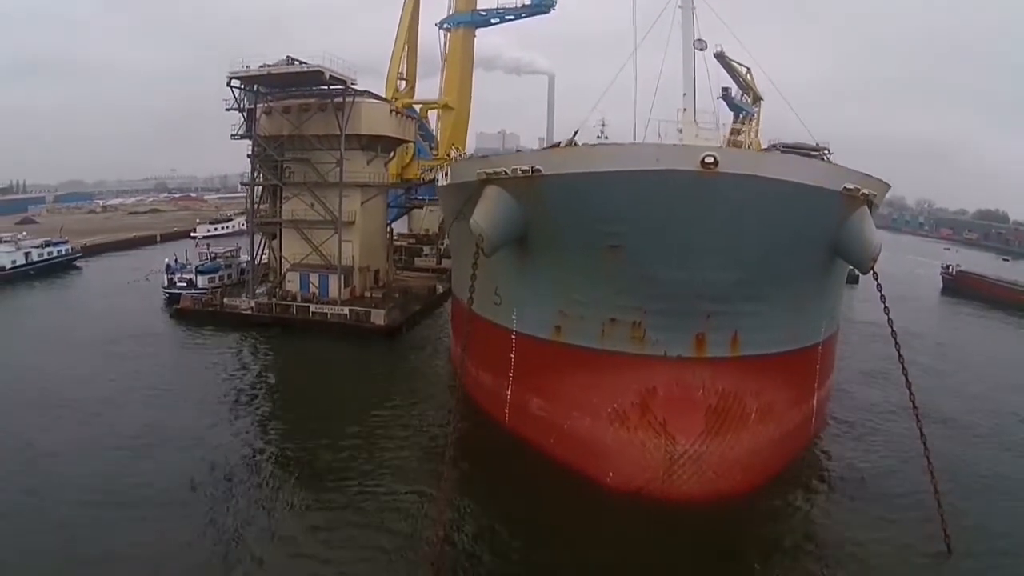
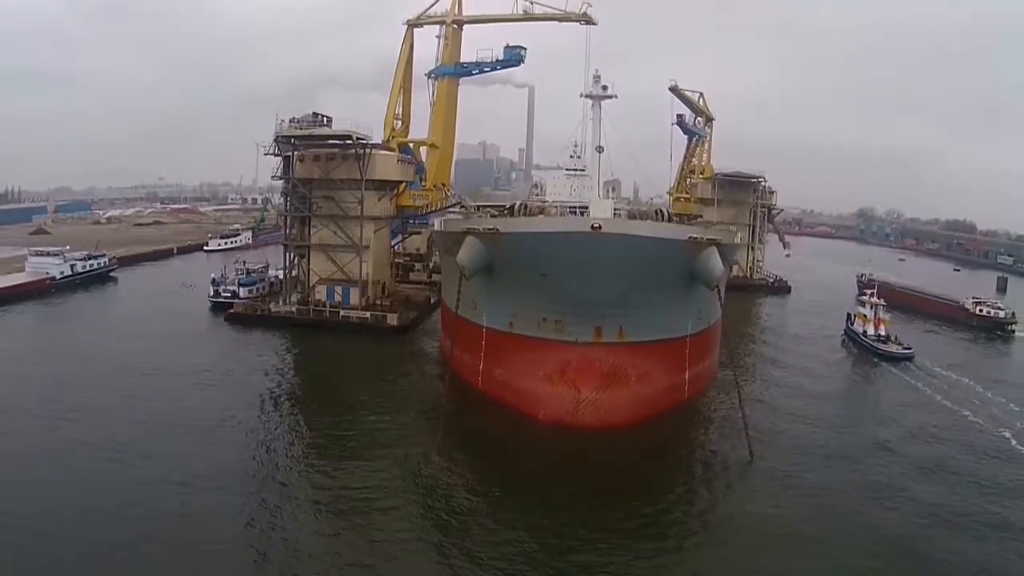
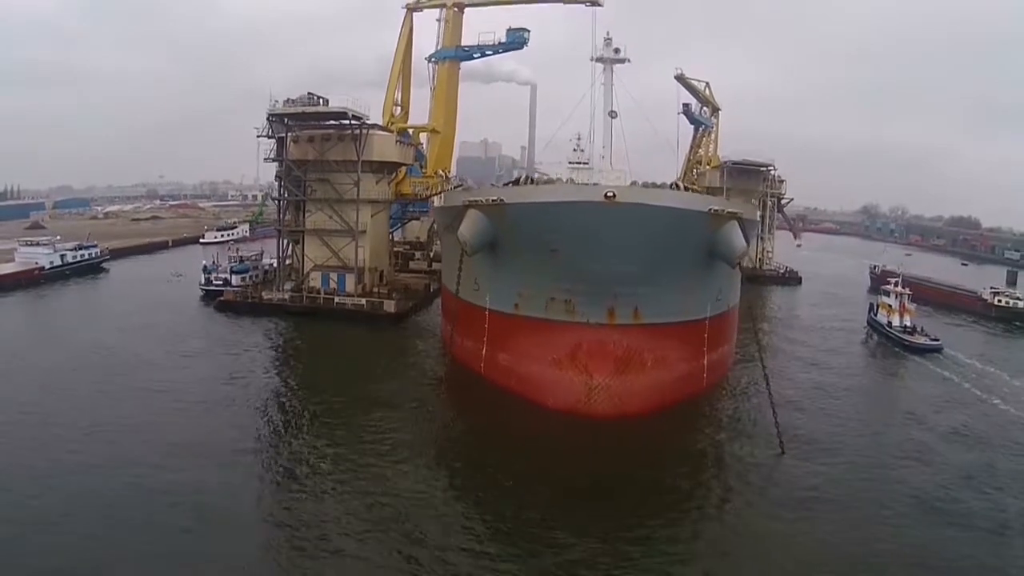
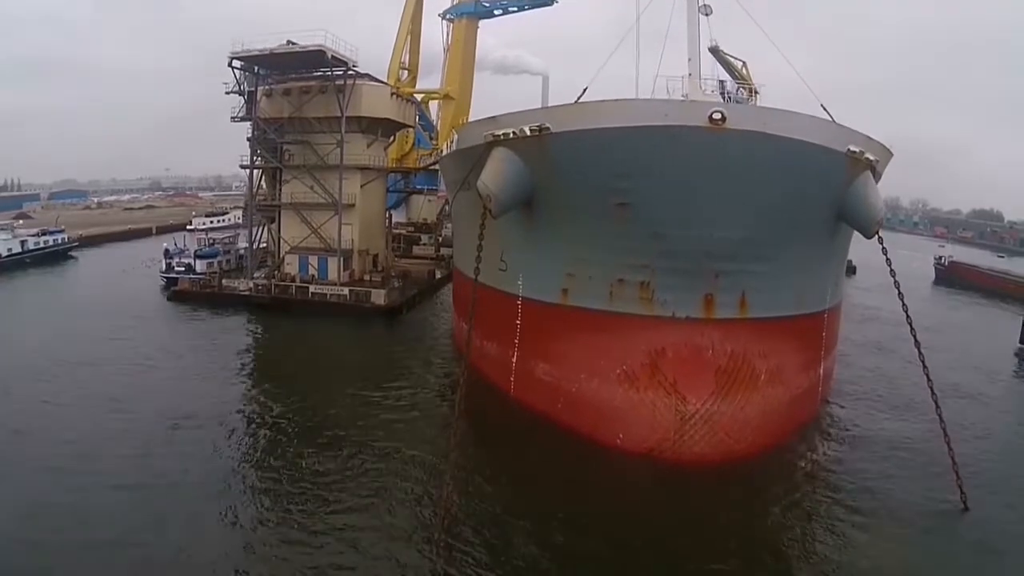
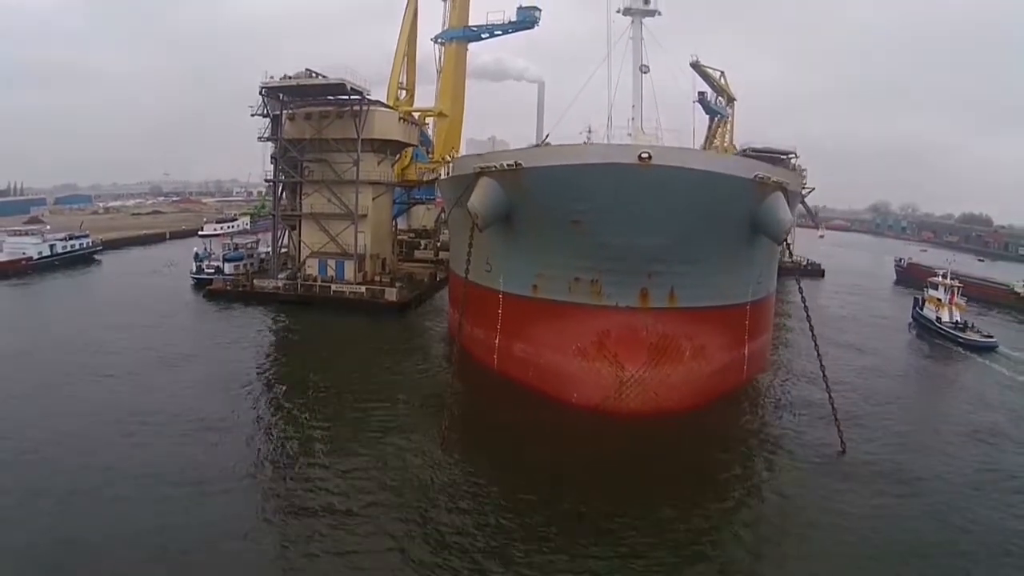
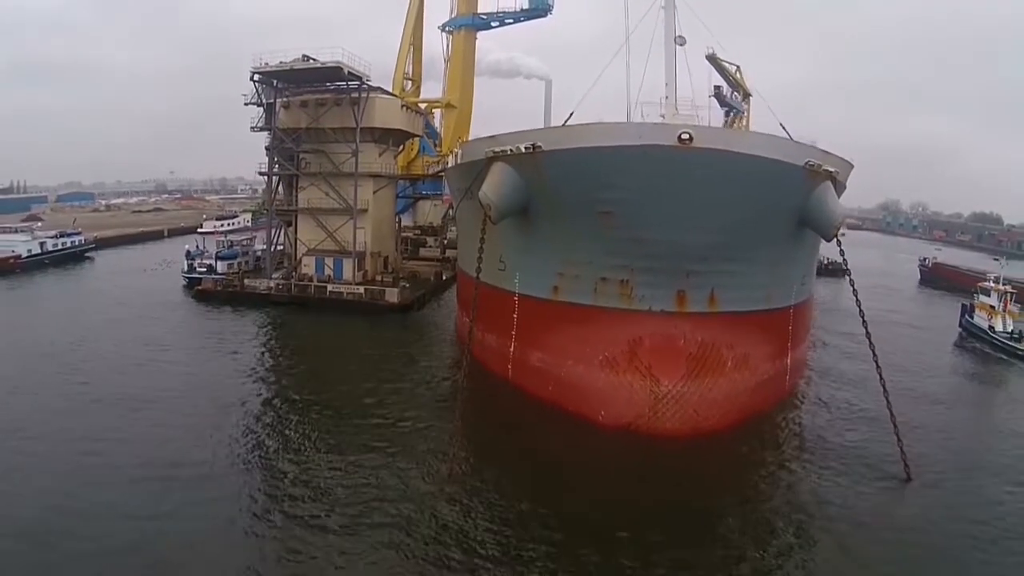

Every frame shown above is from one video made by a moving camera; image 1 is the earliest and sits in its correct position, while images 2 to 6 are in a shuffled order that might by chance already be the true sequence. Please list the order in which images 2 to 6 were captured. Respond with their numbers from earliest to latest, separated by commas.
4, 6, 5, 3, 2
